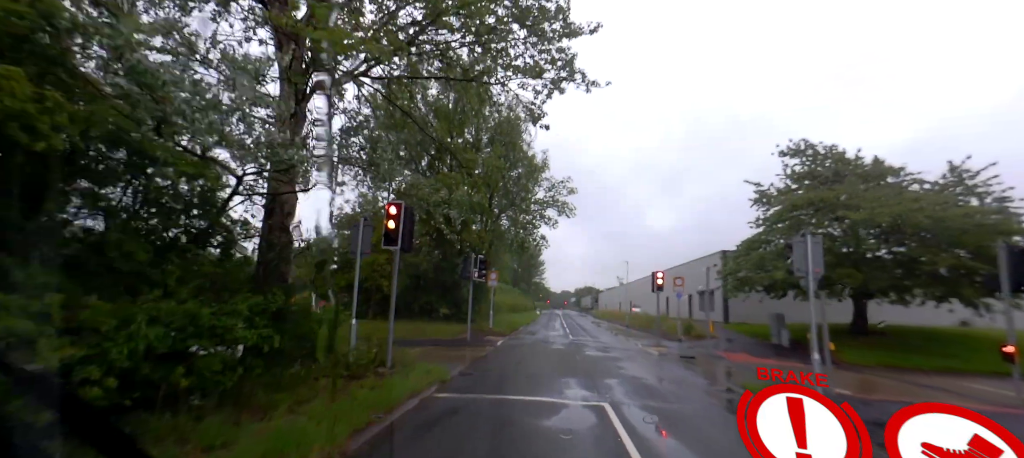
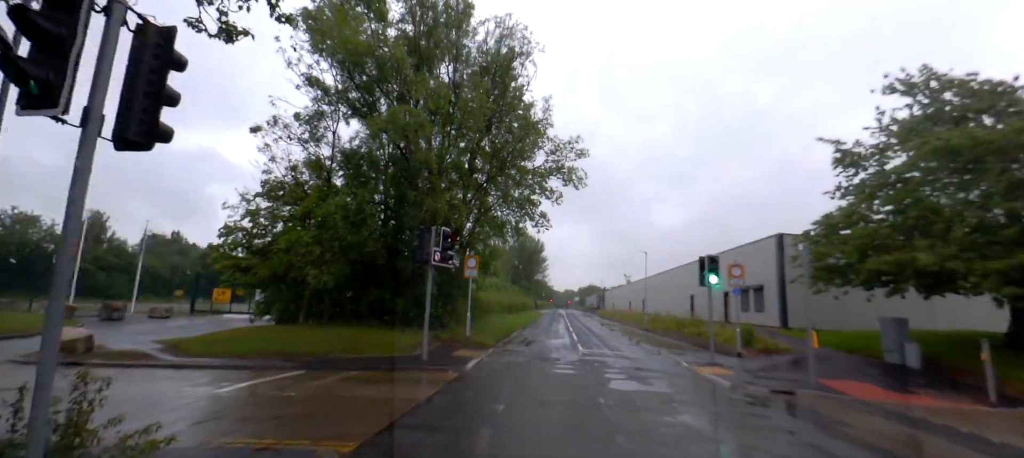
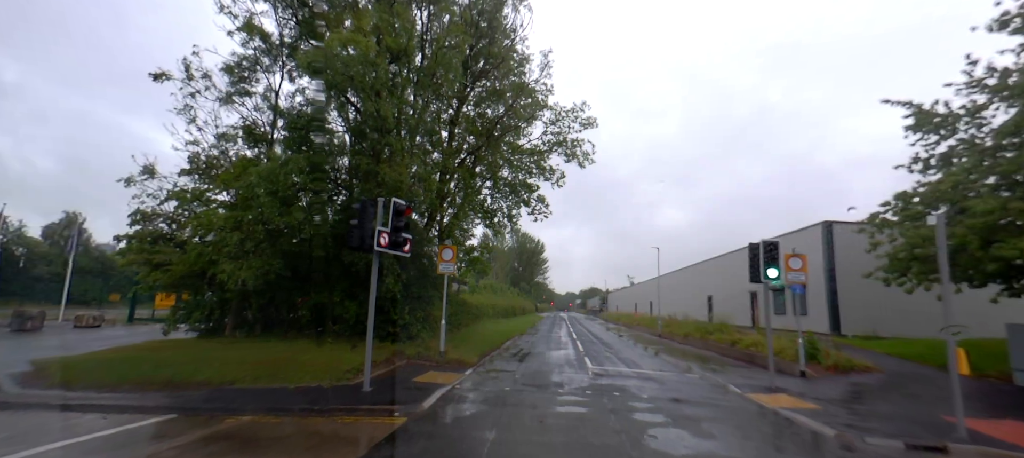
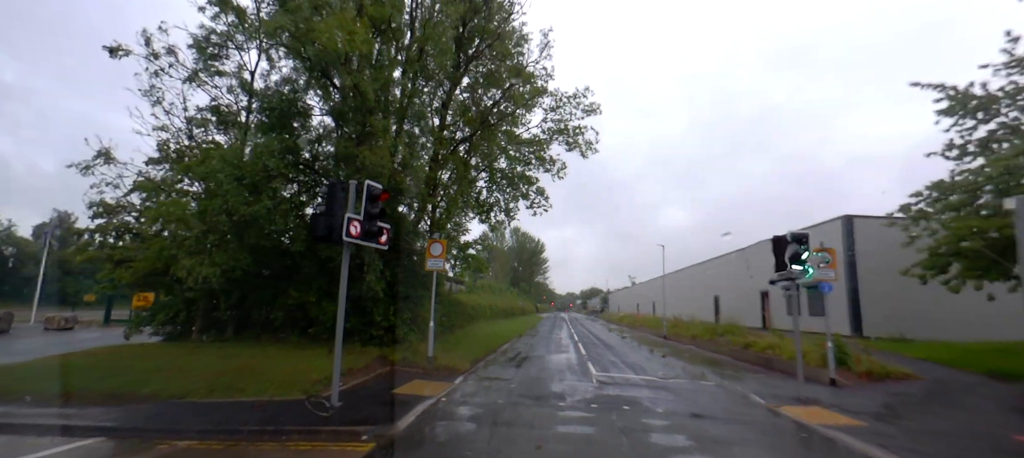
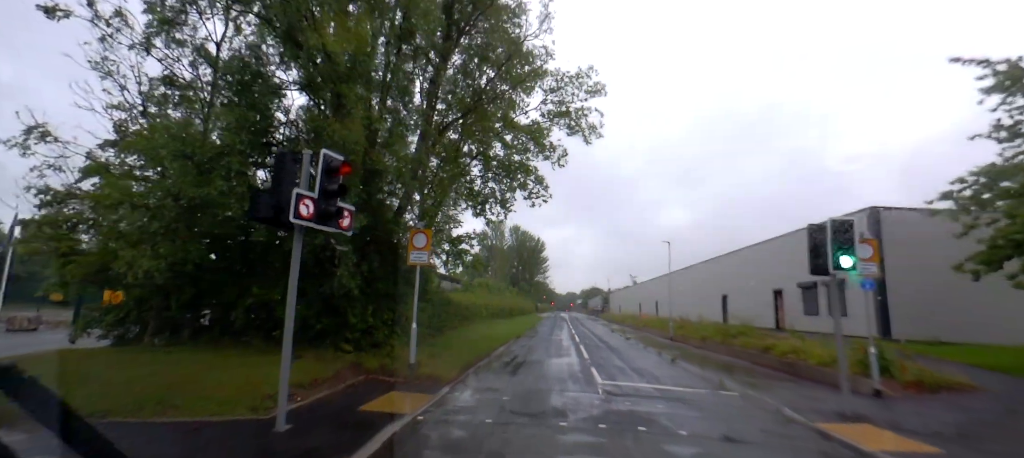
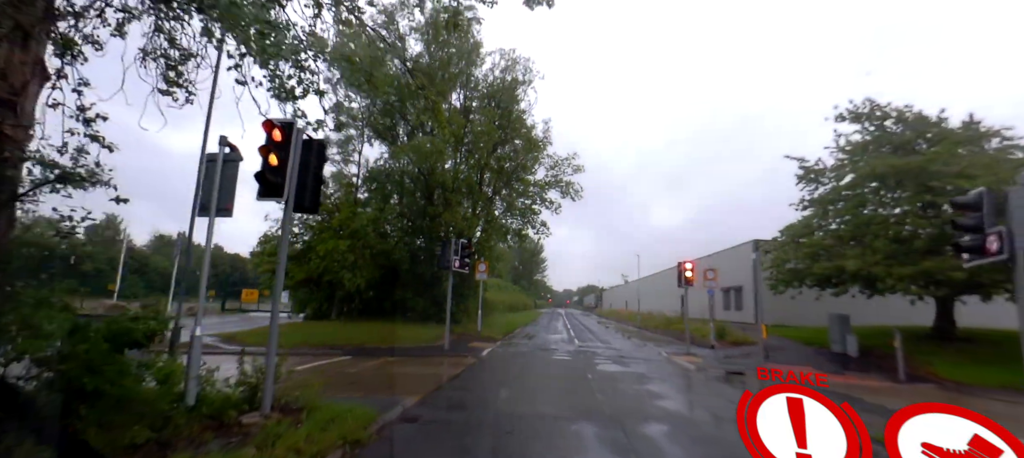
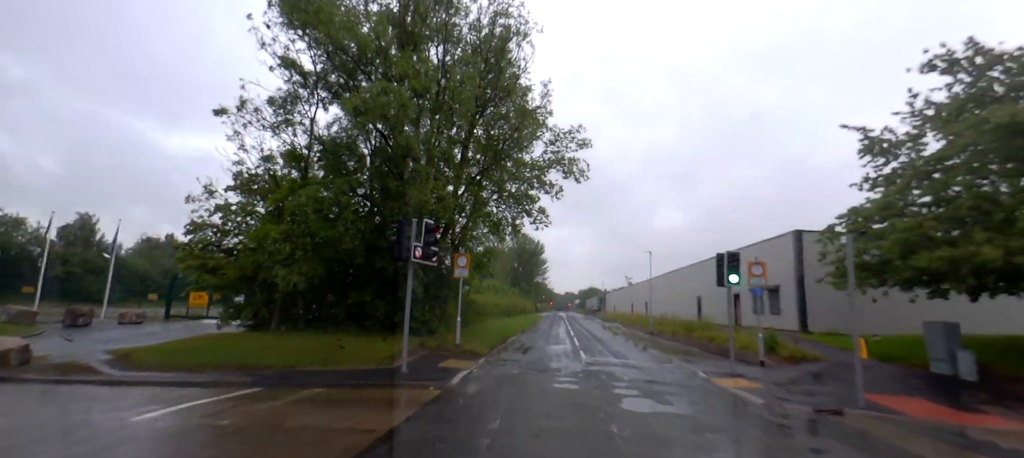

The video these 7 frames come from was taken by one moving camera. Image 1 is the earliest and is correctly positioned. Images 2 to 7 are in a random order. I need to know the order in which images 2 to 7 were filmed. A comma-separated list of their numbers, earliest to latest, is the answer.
6, 2, 7, 3, 4, 5
